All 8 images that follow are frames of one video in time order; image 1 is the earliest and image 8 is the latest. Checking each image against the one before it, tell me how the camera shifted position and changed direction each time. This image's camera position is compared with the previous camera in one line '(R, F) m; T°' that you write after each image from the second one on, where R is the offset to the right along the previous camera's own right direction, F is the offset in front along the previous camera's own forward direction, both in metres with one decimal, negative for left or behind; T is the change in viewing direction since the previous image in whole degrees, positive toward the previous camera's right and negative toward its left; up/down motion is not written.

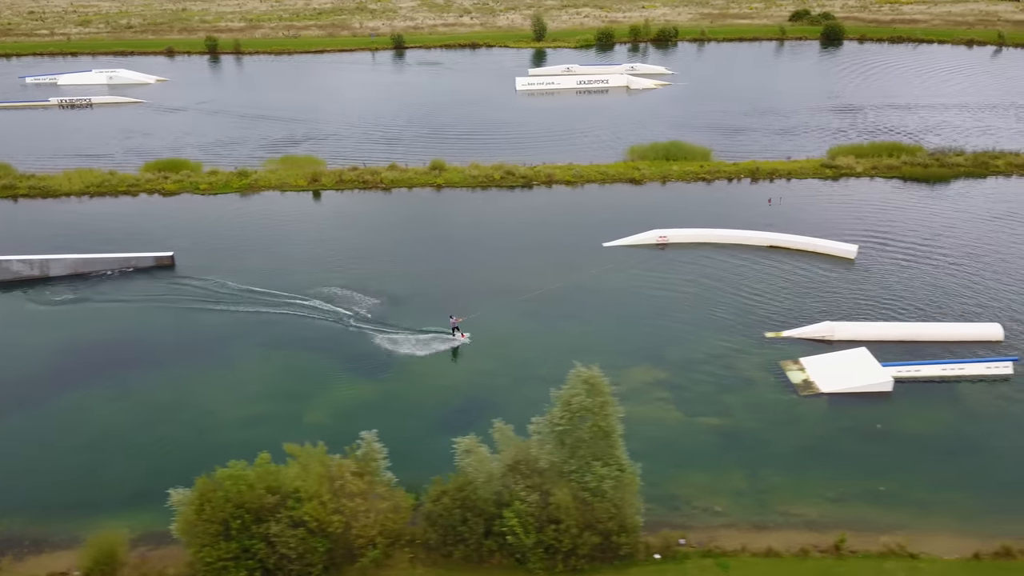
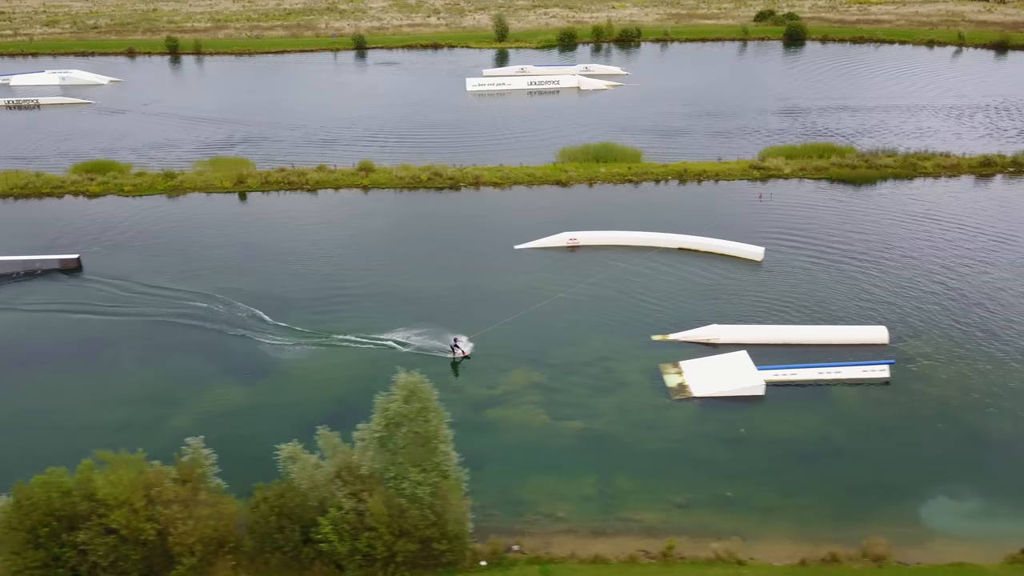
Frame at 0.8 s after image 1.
(+4.8, +0.1) m; 0°
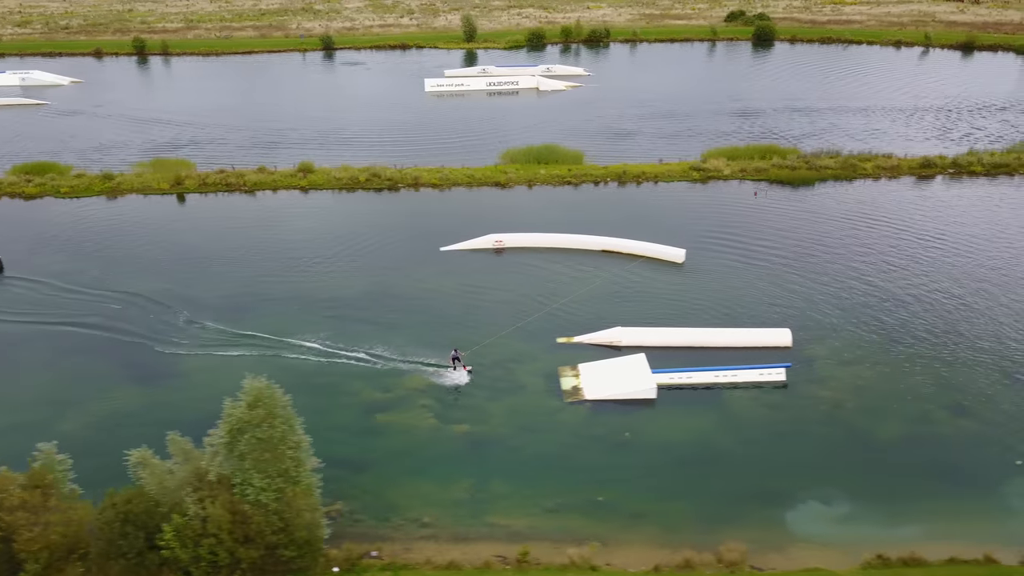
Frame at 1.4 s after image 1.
(+4.0, +0.1) m; 0°
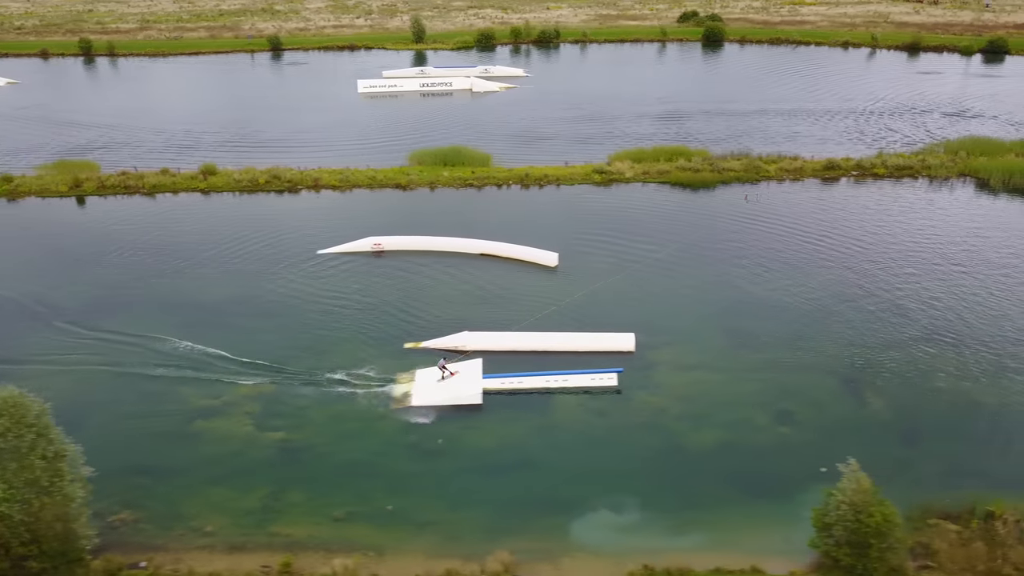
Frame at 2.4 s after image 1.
(+6.5, +0.3) m; 0°
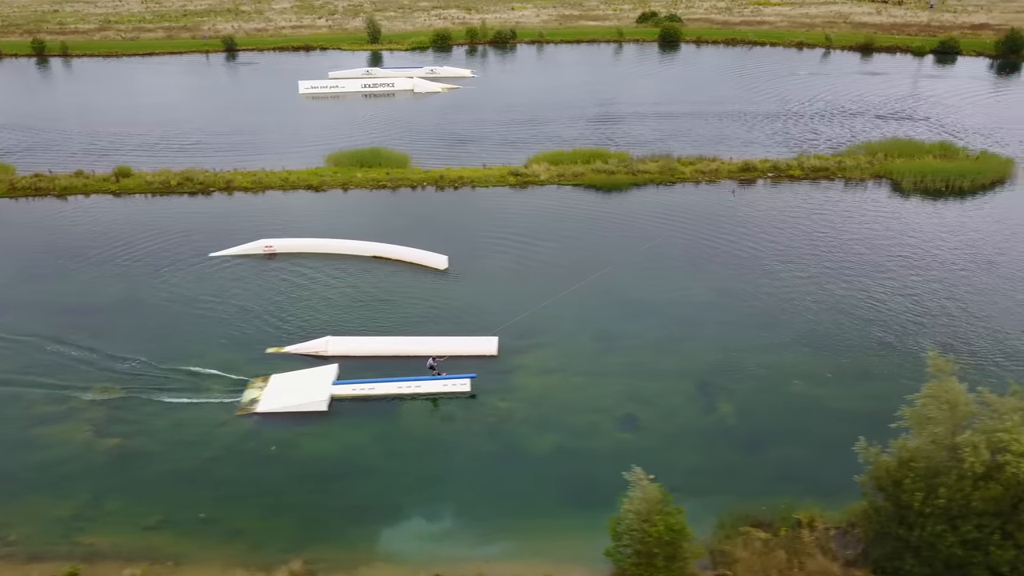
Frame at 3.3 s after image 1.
(+5.7, +0.3) m; 0°
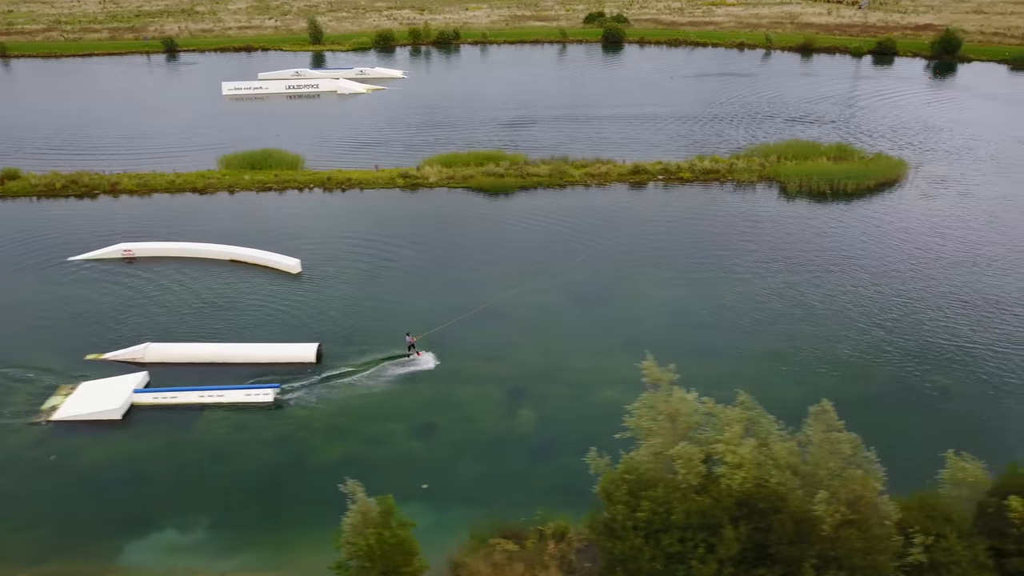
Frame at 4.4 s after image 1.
(+7.3, +0.4) m; 0°
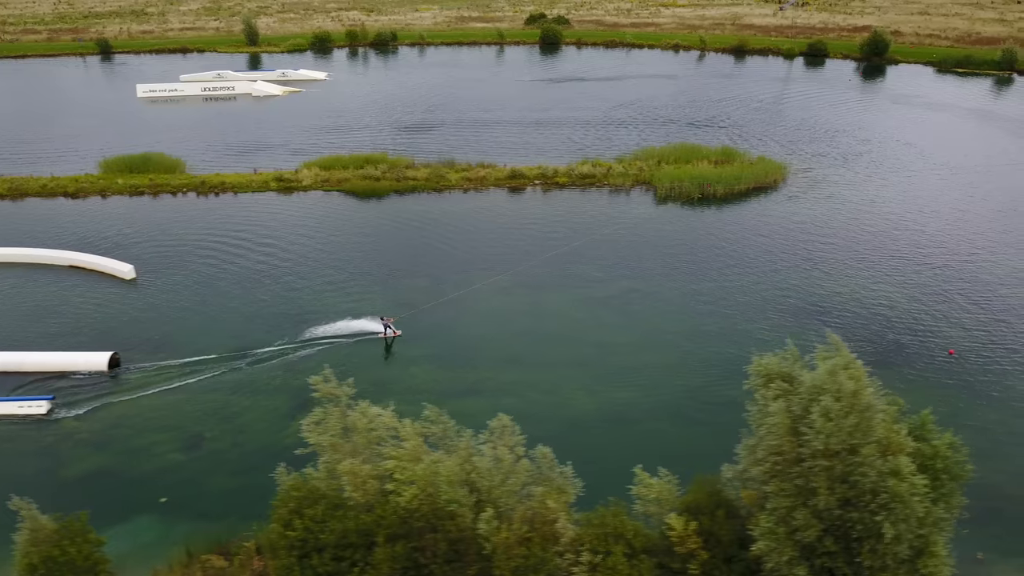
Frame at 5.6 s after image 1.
(+8.2, +0.4) m; 0°
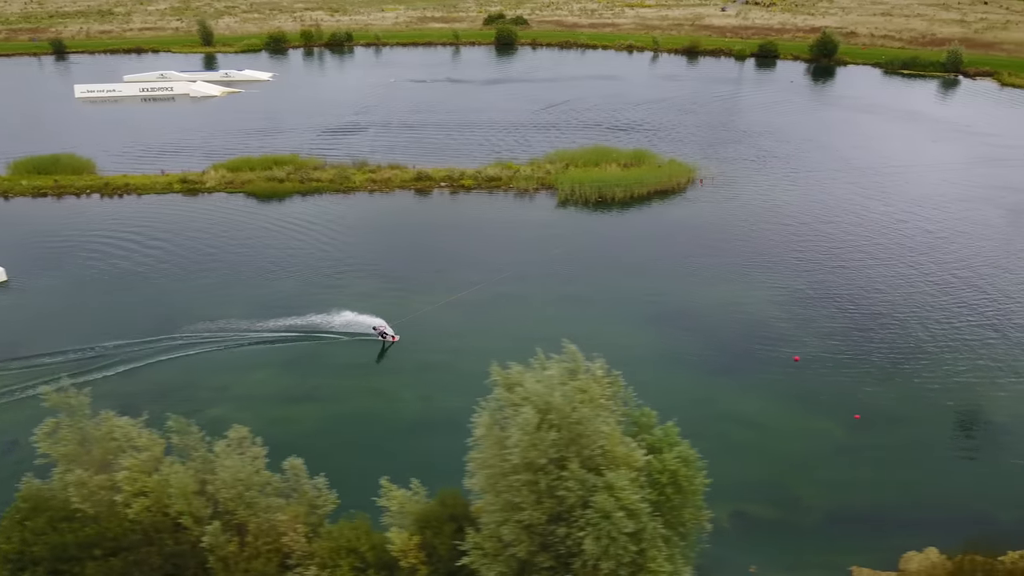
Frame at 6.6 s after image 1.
(+6.6, +0.4) m; 0°
